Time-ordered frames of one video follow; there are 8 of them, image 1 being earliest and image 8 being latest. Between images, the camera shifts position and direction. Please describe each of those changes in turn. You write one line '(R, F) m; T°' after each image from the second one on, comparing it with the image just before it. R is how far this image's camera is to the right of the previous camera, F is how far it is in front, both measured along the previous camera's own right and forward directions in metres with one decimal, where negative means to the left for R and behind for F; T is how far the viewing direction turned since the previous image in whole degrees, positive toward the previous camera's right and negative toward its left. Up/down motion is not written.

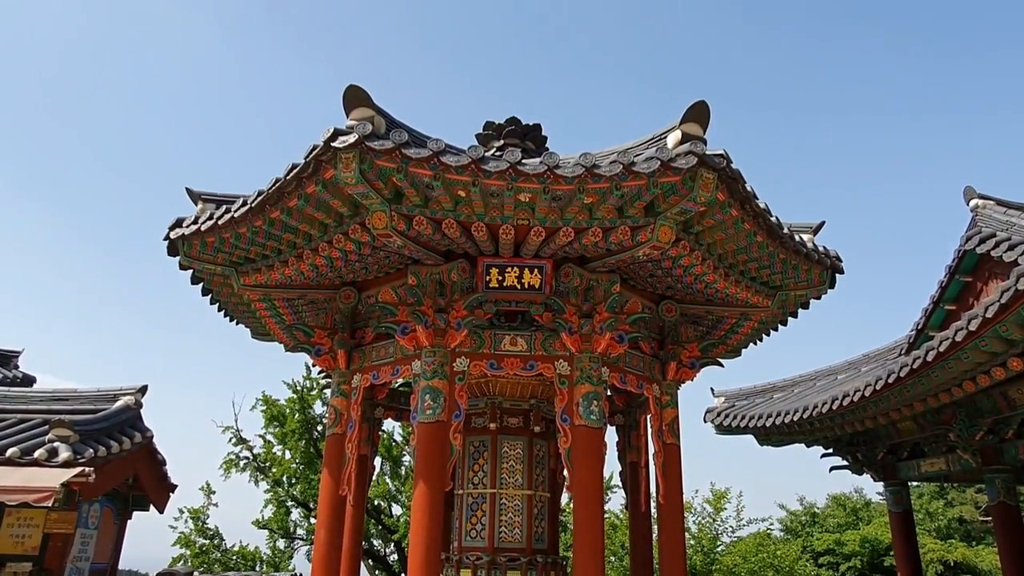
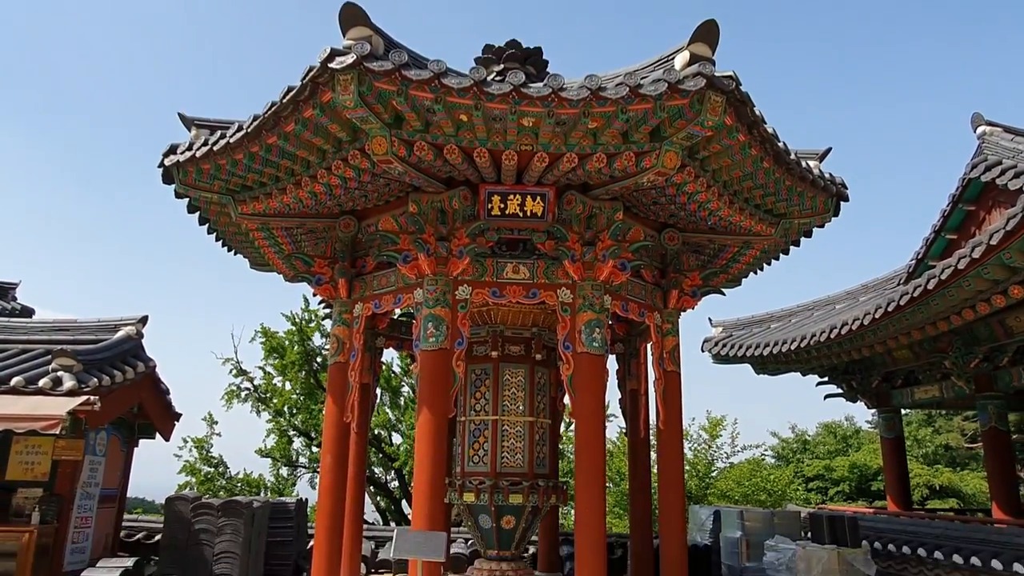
(-0.1, +0.1) m; 0°
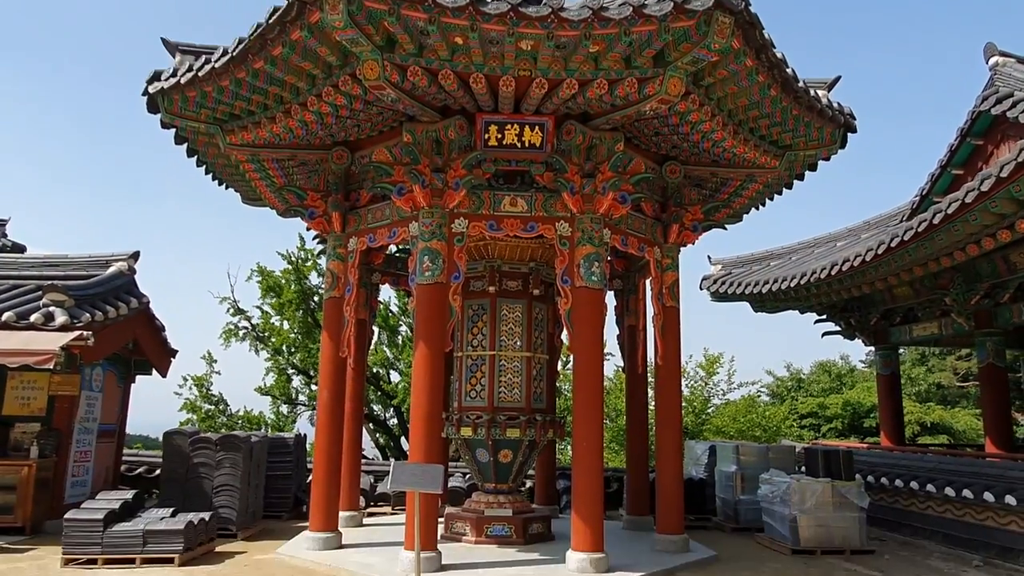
(0.0, +0.2) m; 0°
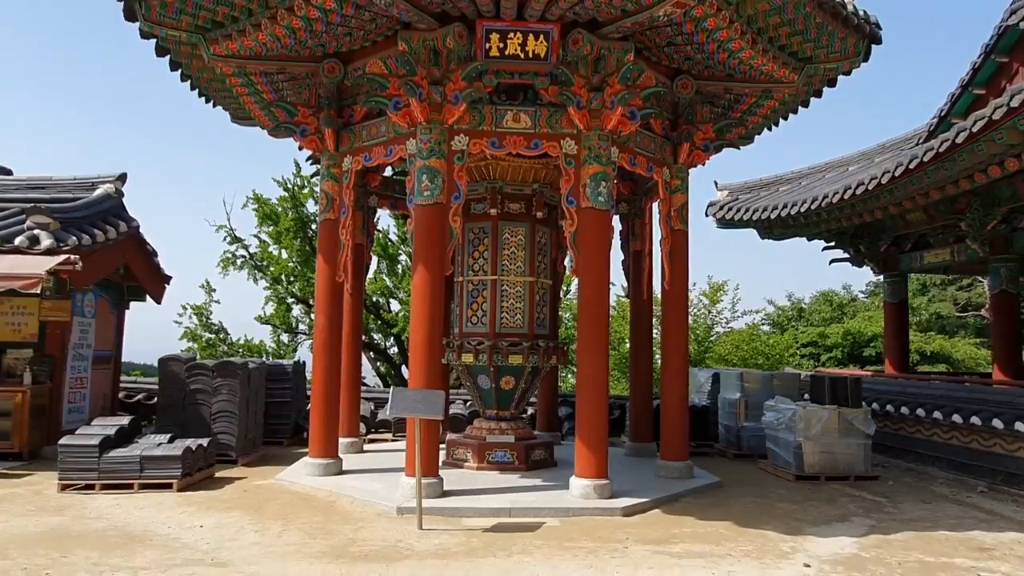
(0.0, +0.3) m; 0°
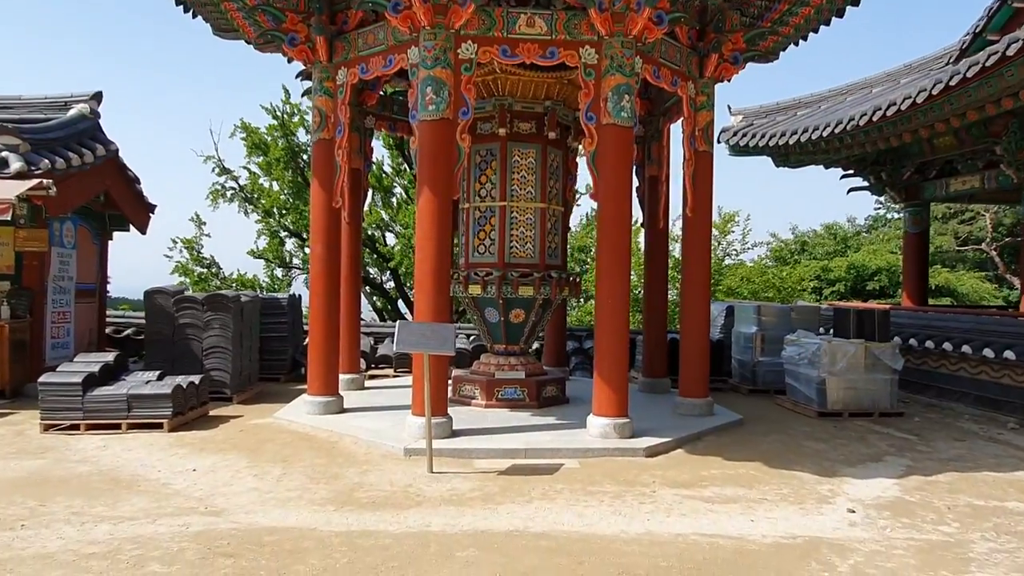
(-0.2, +0.6) m; 0°
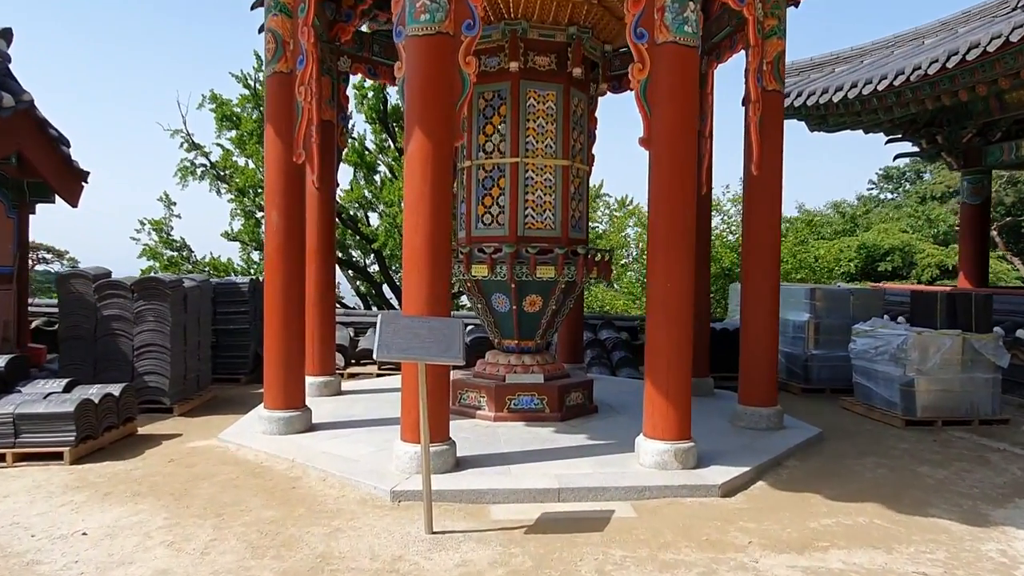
(-0.3, +1.8) m; +1°
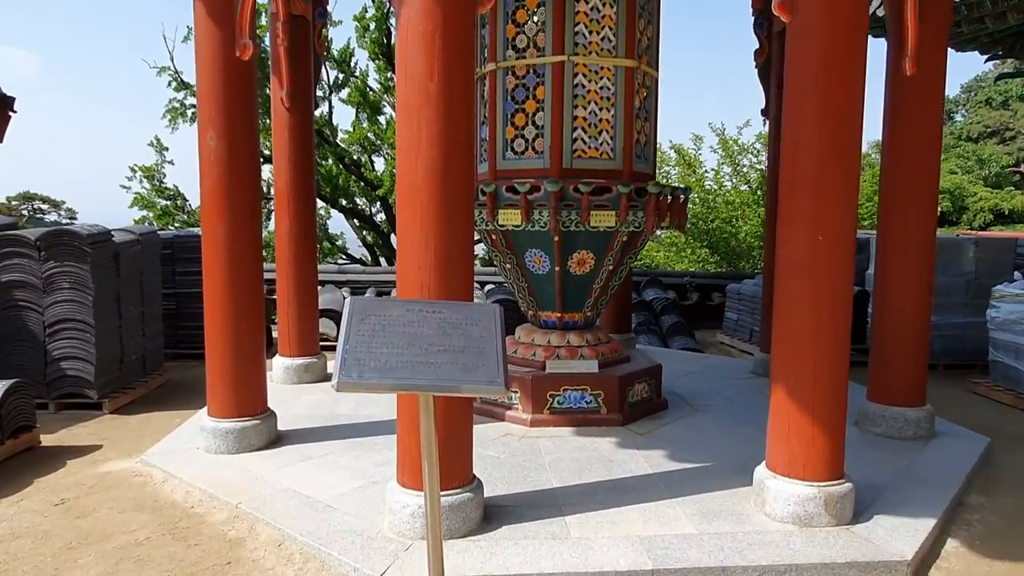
(-0.2, +1.8) m; -1°
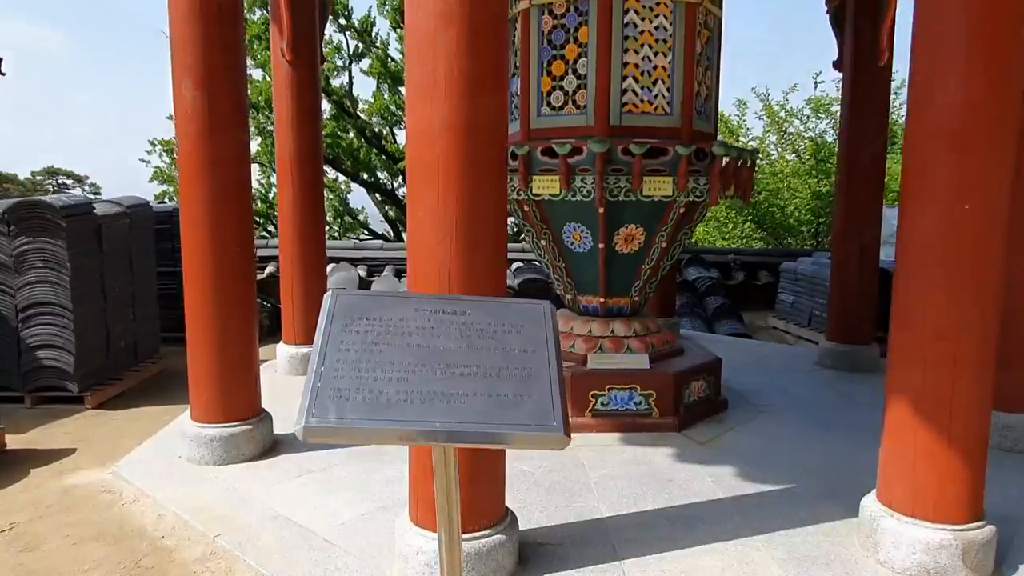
(-0.1, +0.7) m; -2°
